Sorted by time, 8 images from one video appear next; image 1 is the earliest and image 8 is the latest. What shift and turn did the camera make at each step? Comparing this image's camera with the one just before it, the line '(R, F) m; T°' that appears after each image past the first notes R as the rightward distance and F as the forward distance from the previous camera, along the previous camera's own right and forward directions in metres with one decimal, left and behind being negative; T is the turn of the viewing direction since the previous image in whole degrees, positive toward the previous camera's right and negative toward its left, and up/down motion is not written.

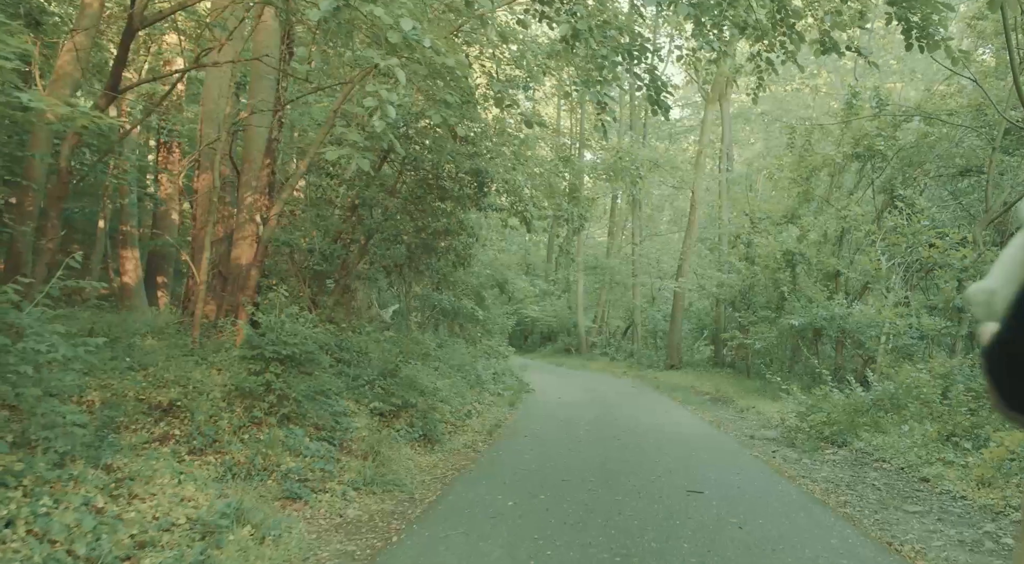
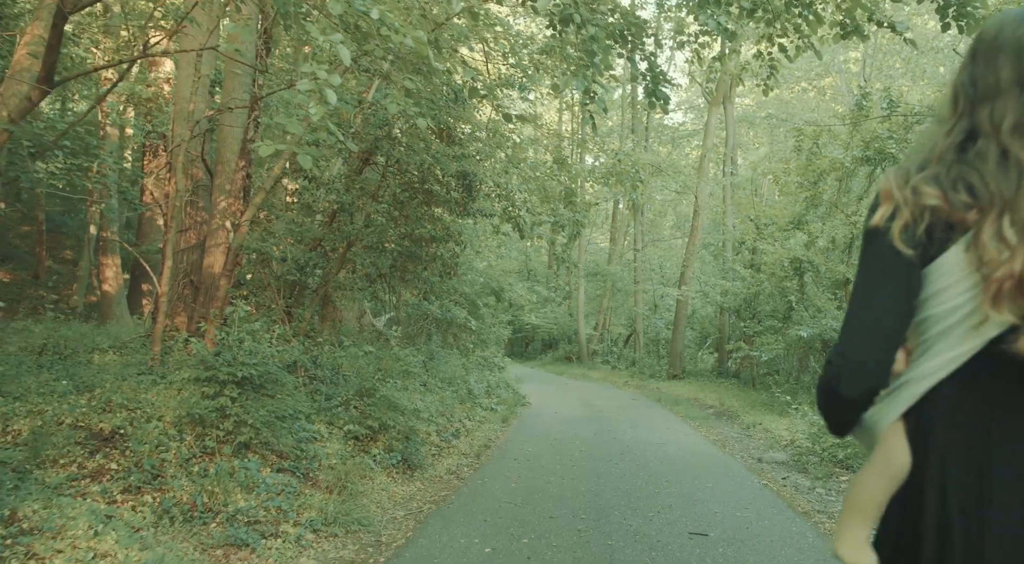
(+0.2, +0.7) m; 0°
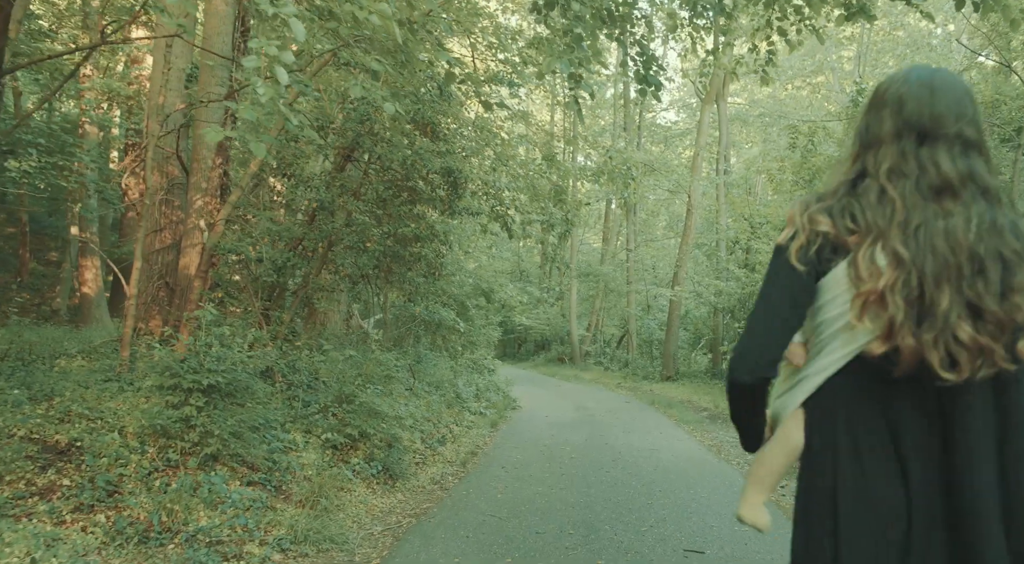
(+0.1, +0.3) m; 0°
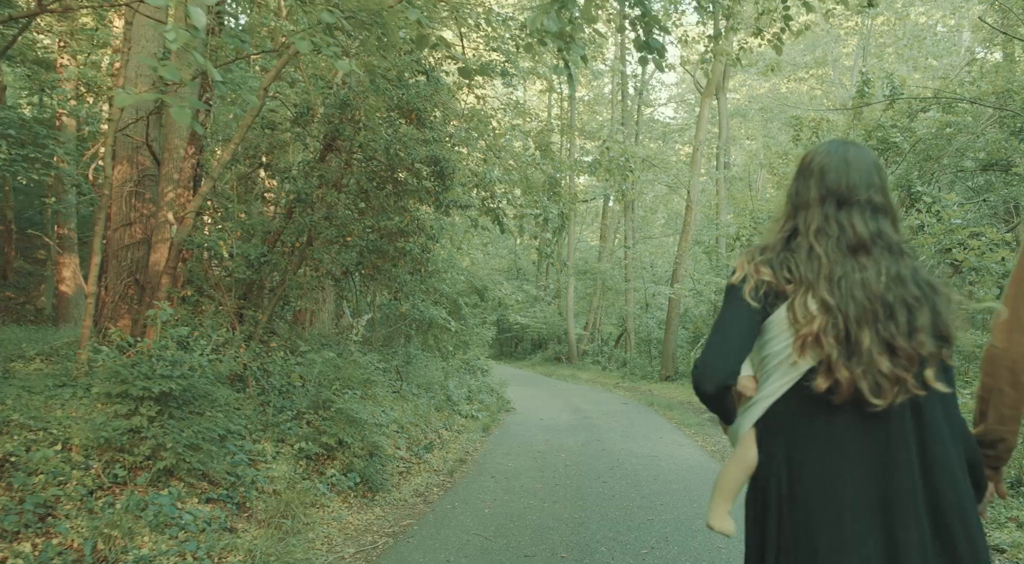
(+0.1, +0.6) m; 0°
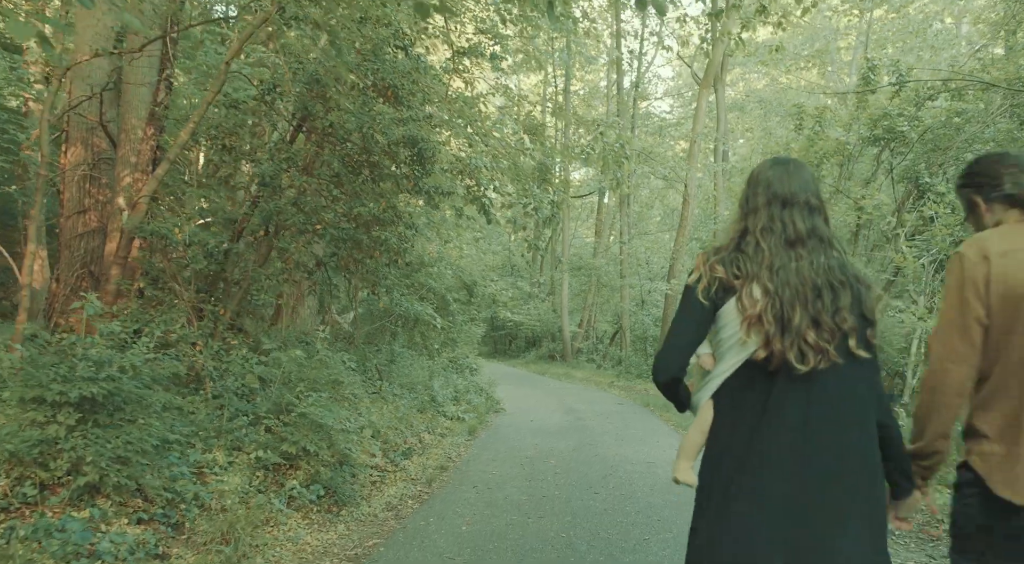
(+0.1, +0.7) m; 0°
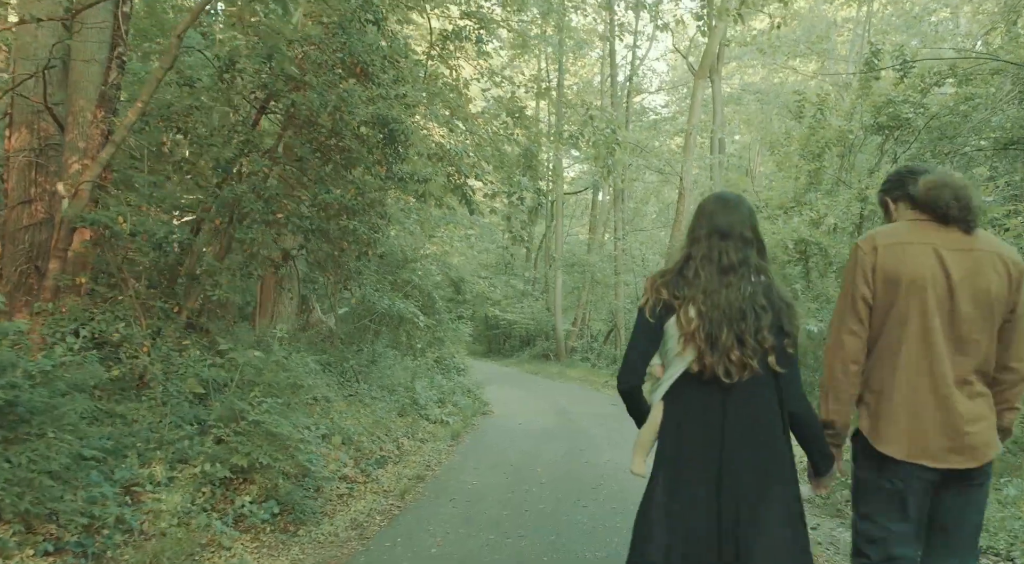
(+0.1, +0.7) m; 0°
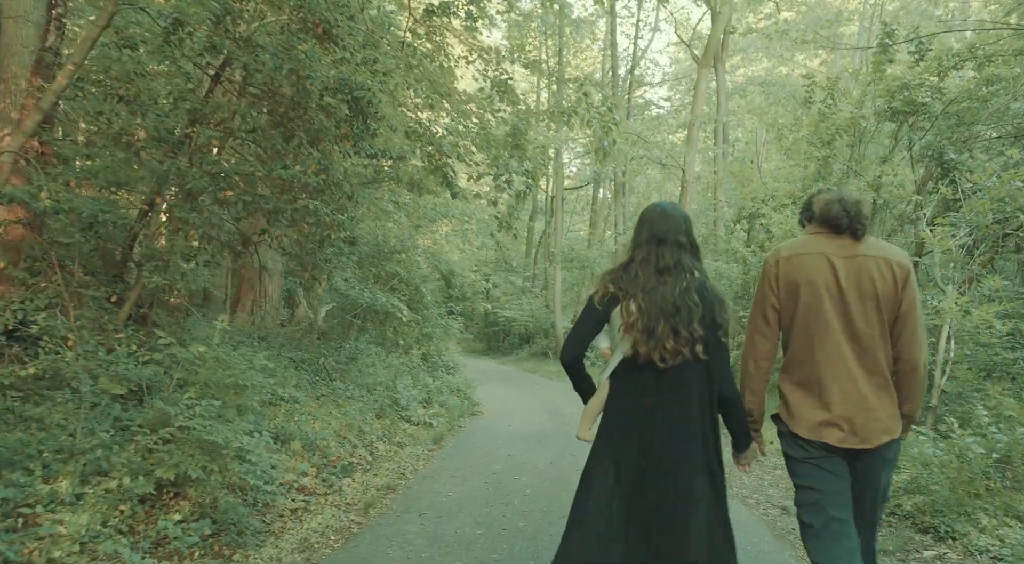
(+0.2, +0.8) m; 0°
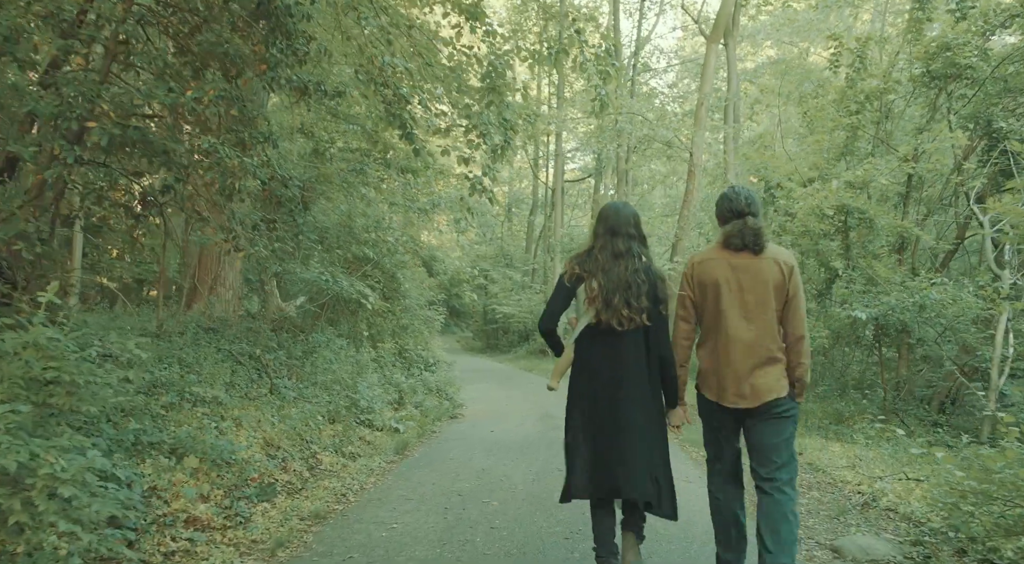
(+0.3, +1.6) m; 0°
